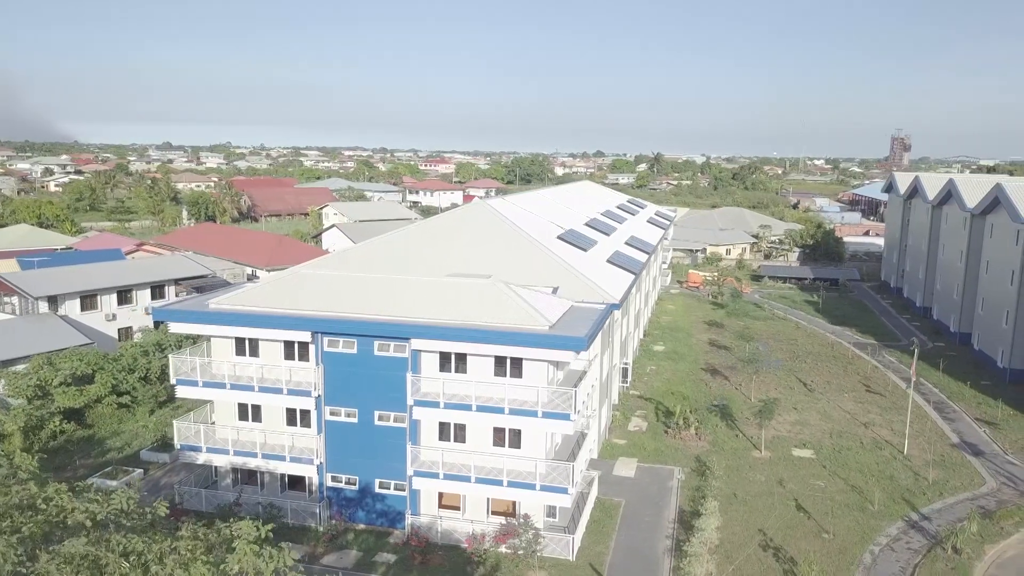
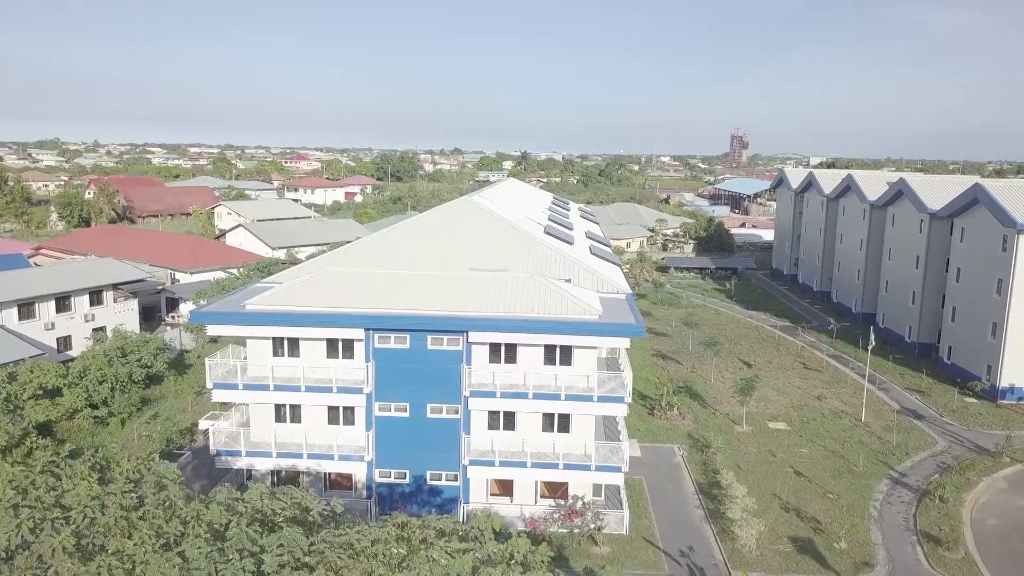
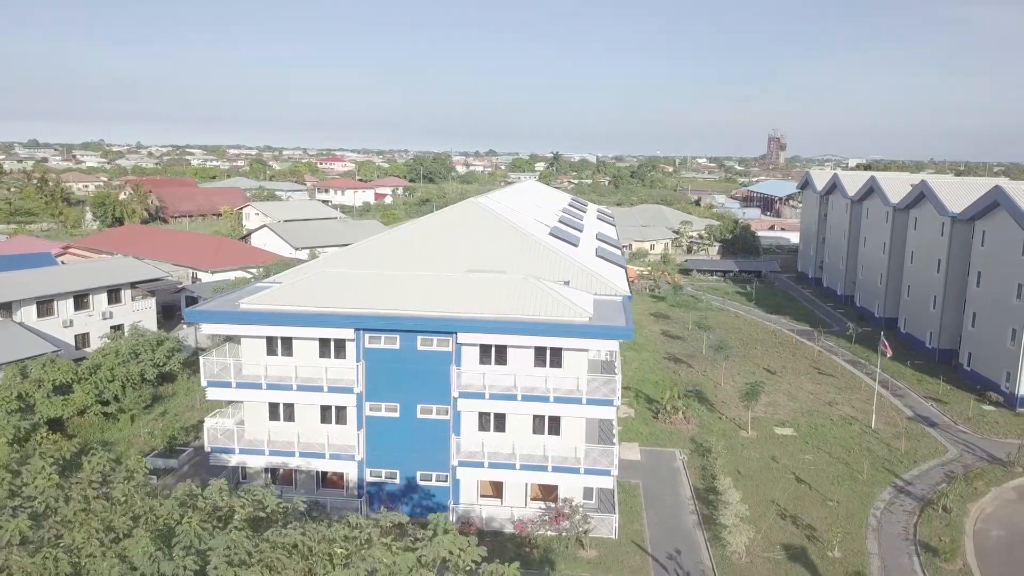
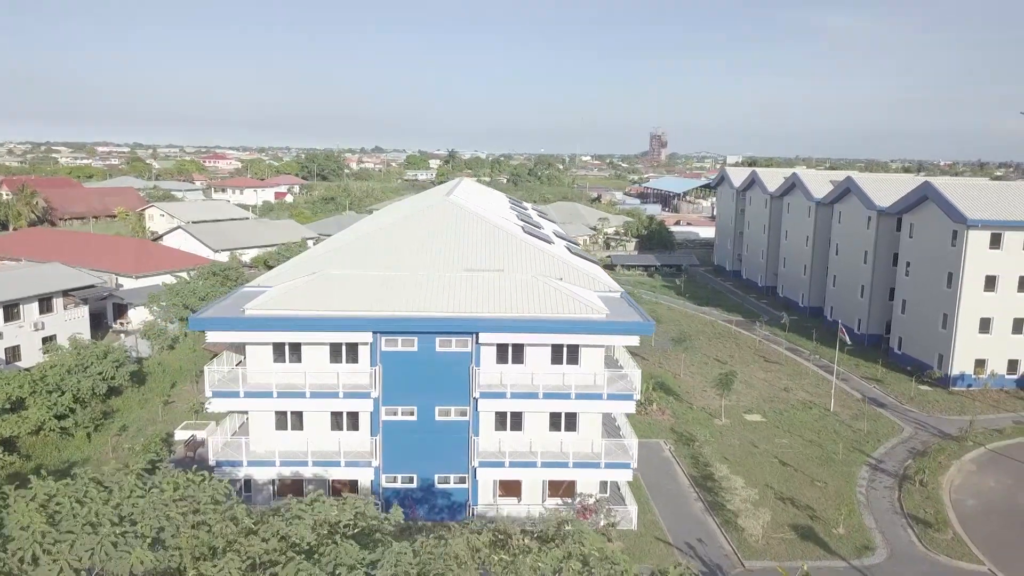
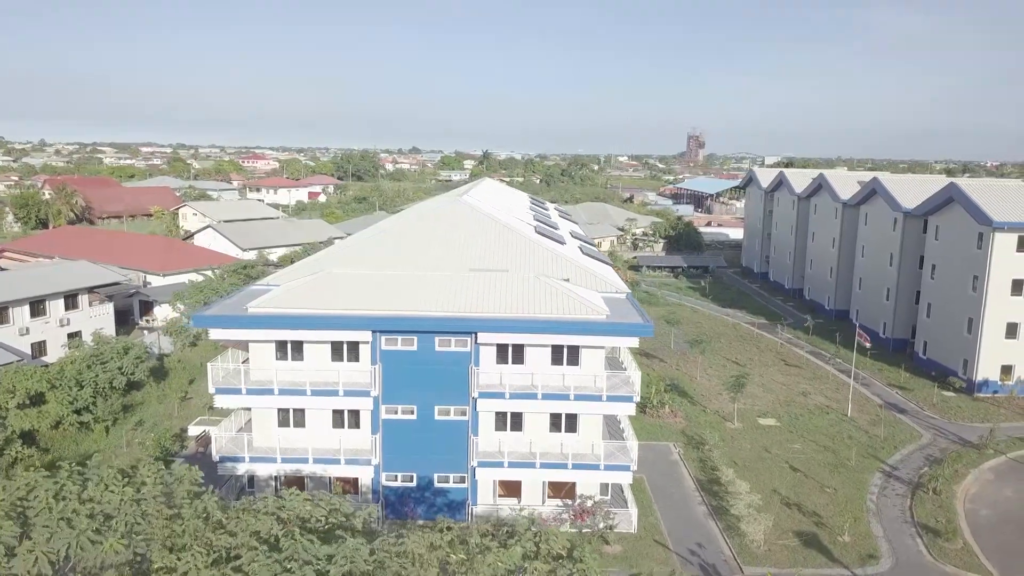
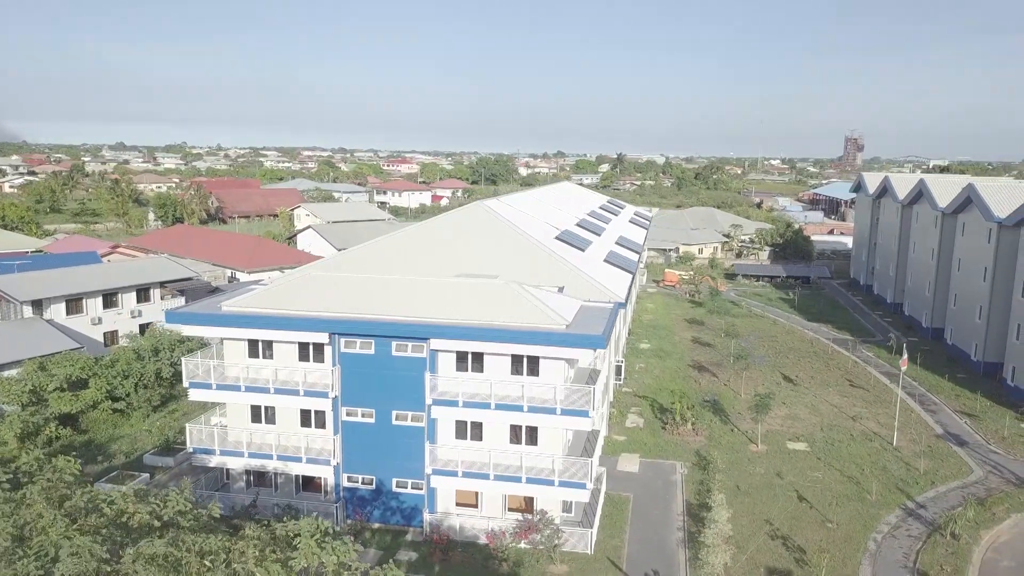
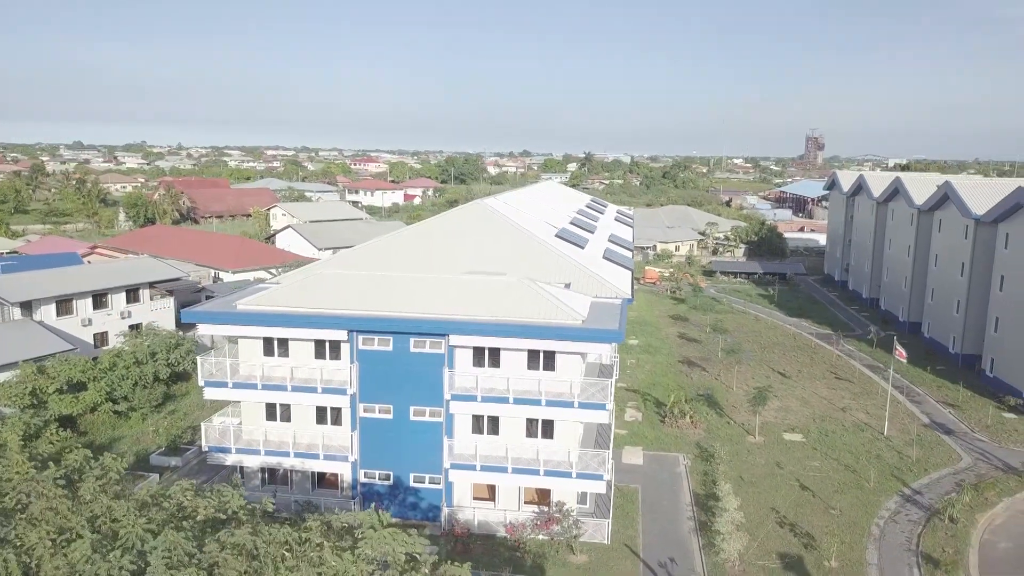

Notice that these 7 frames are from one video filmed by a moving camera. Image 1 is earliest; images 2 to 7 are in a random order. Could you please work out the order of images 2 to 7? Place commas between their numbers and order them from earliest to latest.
6, 7, 3, 2, 5, 4
